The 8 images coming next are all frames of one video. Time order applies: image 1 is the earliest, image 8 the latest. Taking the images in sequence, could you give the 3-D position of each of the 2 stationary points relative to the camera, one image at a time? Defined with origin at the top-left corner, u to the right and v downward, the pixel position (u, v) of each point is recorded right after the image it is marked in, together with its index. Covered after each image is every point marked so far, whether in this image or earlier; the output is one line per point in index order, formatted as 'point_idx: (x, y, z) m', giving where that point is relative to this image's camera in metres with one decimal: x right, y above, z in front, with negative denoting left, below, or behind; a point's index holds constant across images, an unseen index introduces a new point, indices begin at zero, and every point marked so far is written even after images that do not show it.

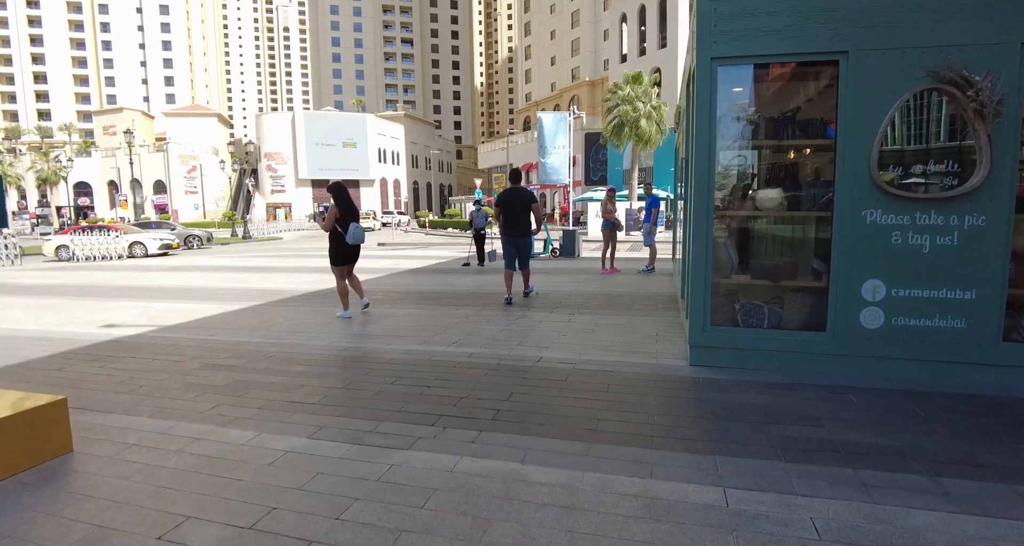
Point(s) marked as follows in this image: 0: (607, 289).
0: (+1.6, -0.3, +9.5) m
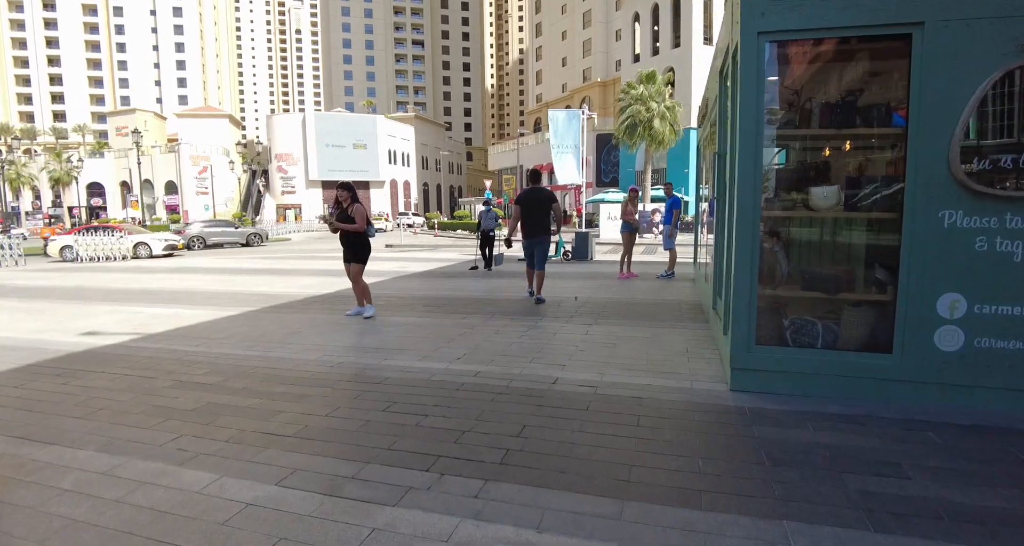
0: (+1.8, -0.3, +8.8) m
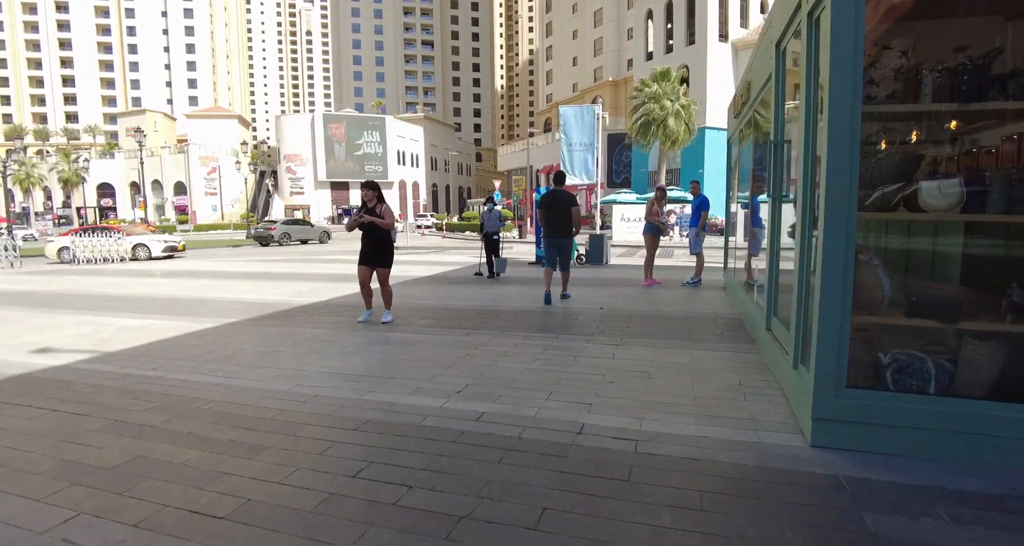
0: (+1.9, -0.5, +7.8) m
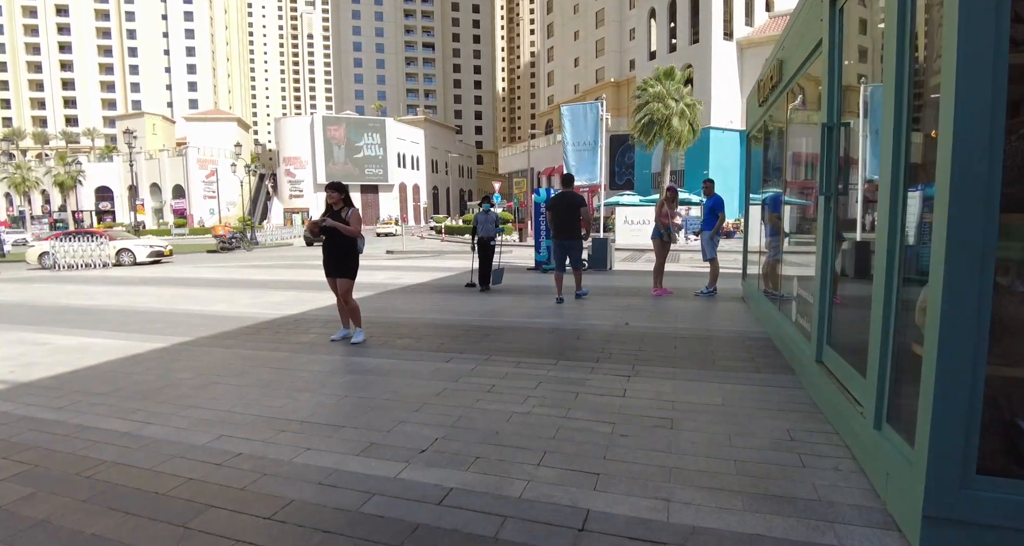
0: (+1.8, -0.6, +6.8) m
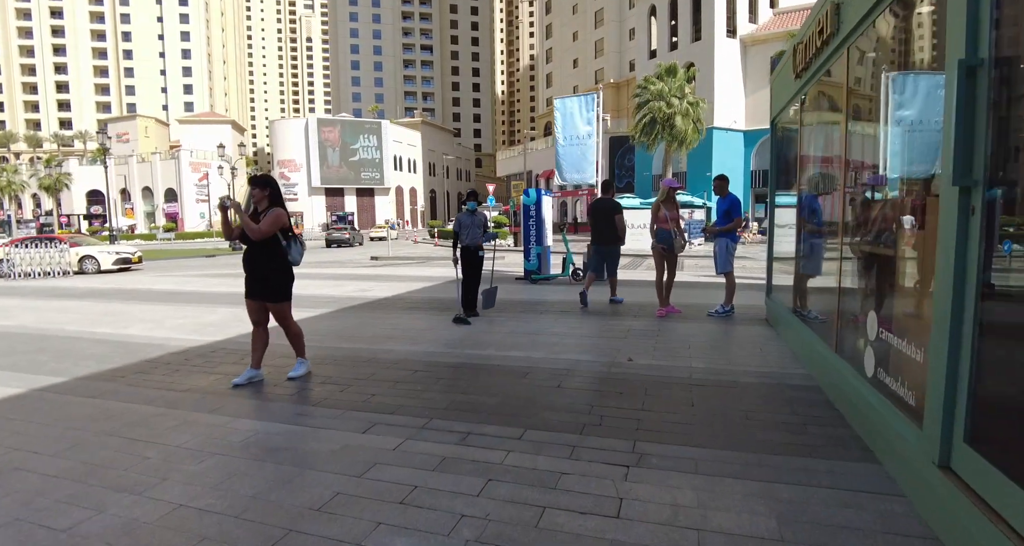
0: (+1.5, -0.8, +5.3) m
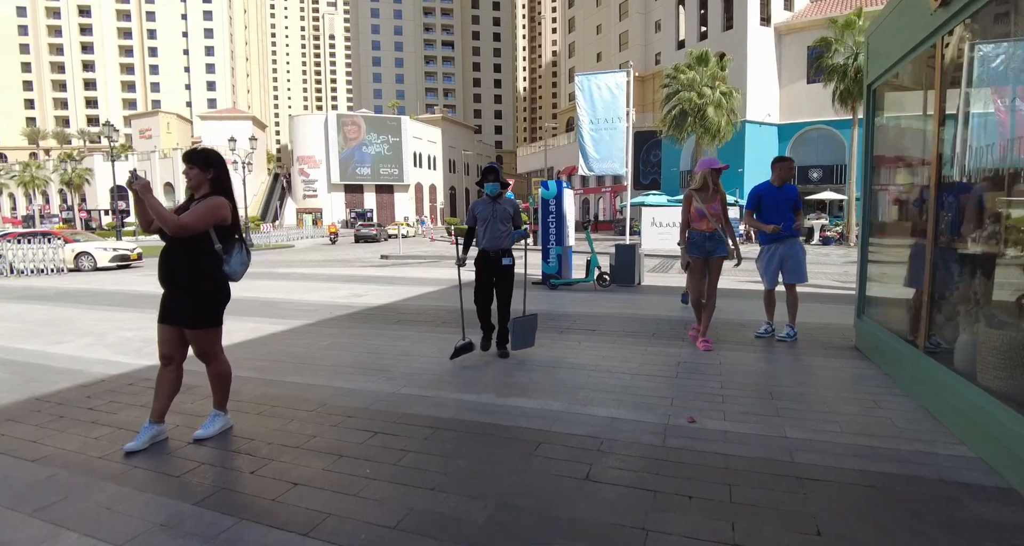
0: (+1.5, -0.9, +3.6) m
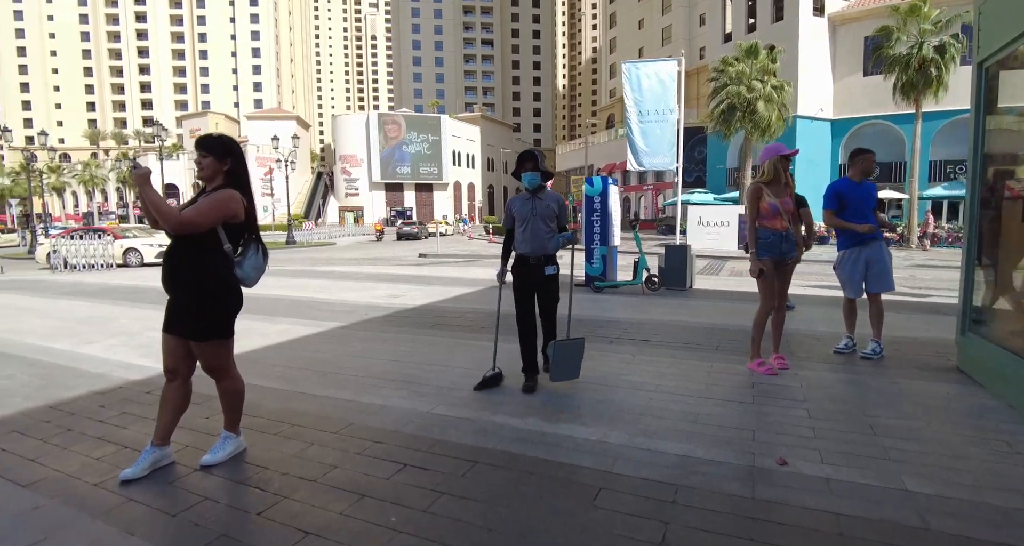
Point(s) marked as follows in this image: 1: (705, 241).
0: (+1.8, -1.0, +3.0) m
1: (+6.6, +1.1, +19.8) m
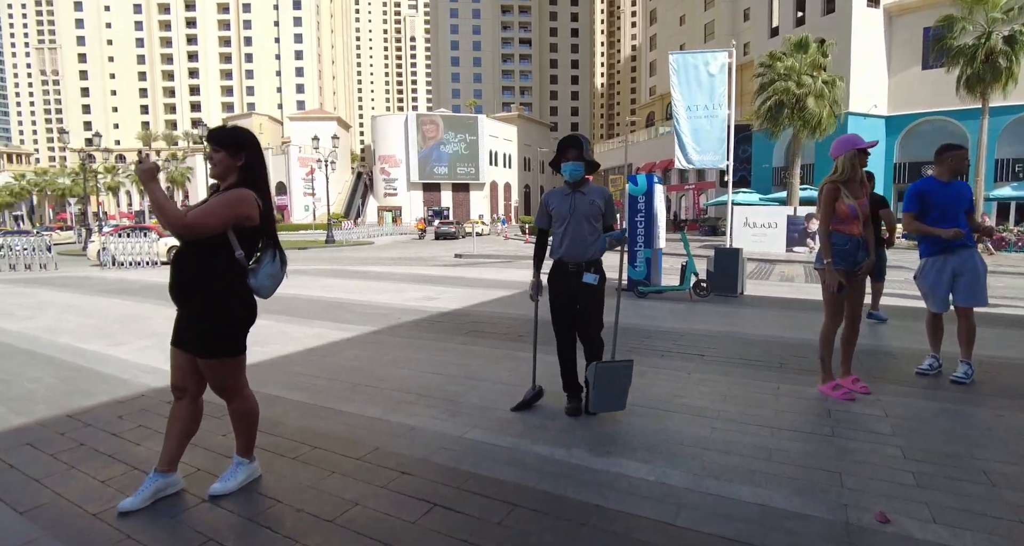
0: (+2.0, -1.0, +2.4) m
1: (+7.9, +1.0, +19.0) m
